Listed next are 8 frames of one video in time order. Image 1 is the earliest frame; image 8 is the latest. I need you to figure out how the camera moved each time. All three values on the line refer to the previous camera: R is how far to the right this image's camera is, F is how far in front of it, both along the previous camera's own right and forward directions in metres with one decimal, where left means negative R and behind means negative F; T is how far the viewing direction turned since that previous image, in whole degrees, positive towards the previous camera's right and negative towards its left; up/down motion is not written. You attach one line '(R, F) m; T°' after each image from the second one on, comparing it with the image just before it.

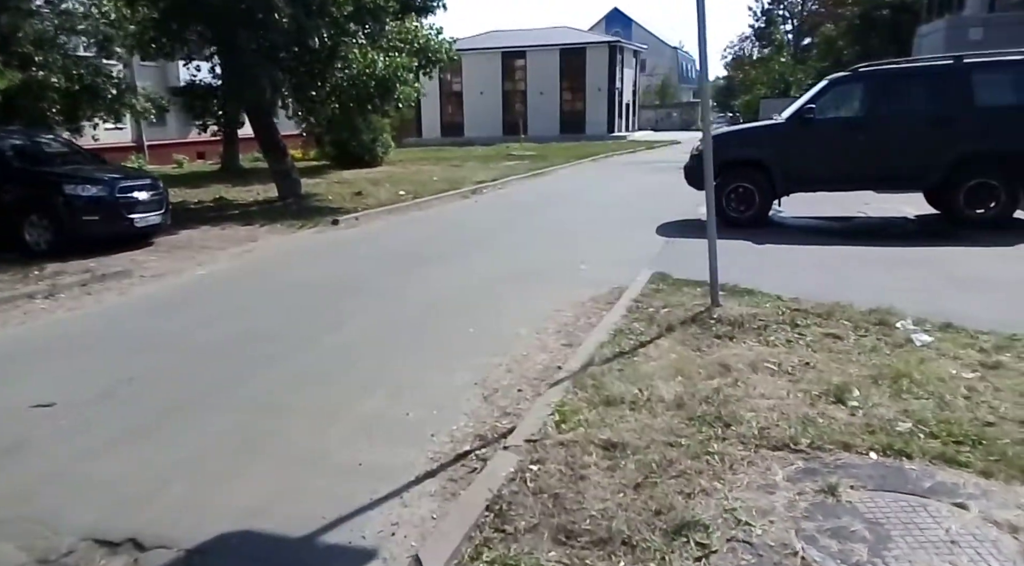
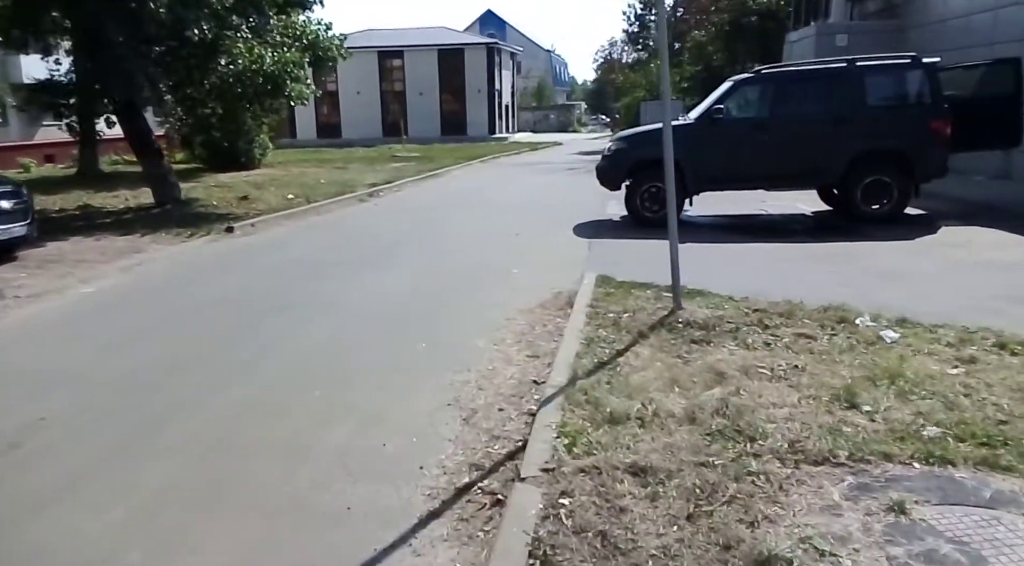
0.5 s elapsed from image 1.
(-0.5, +0.4) m; +9°
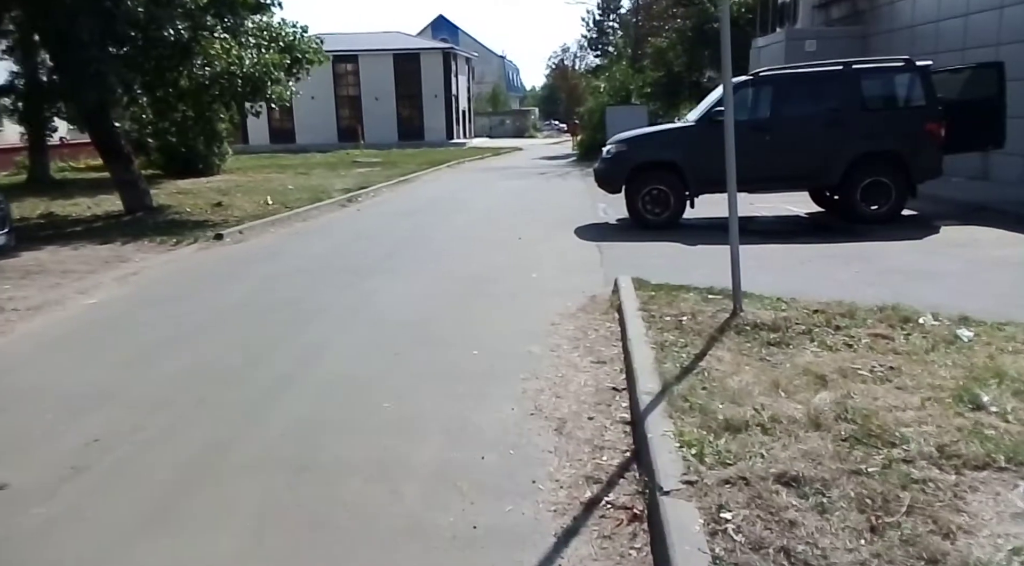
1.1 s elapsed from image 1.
(-0.7, +0.2) m; +3°
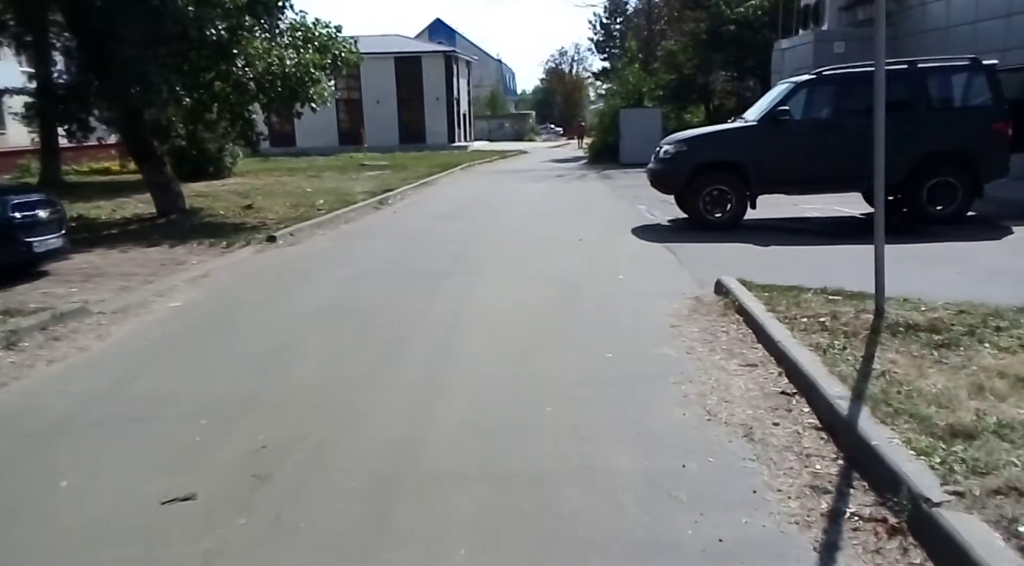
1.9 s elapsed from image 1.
(-1.0, +0.2) m; 0°
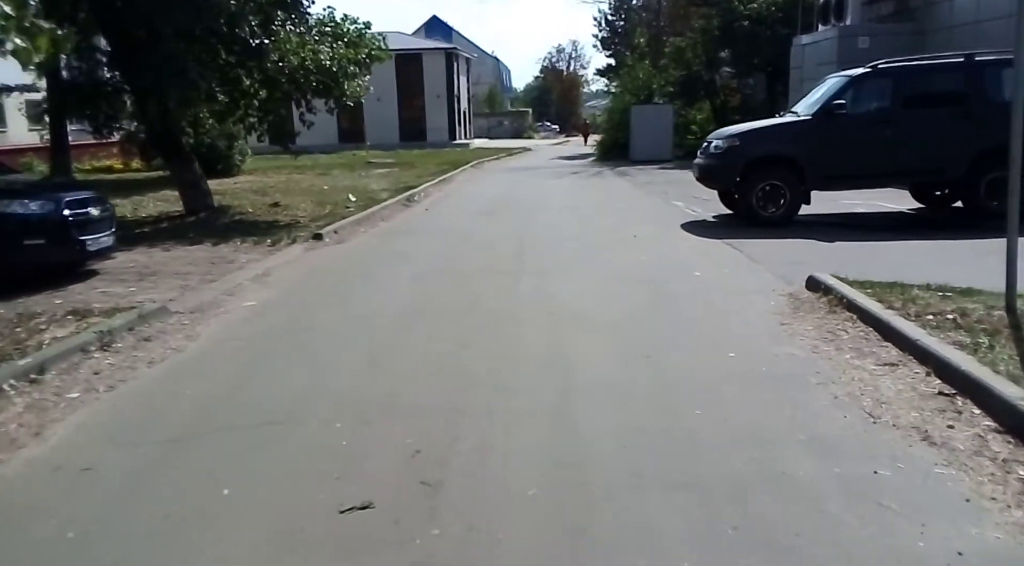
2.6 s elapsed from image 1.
(-0.8, +0.2) m; 0°
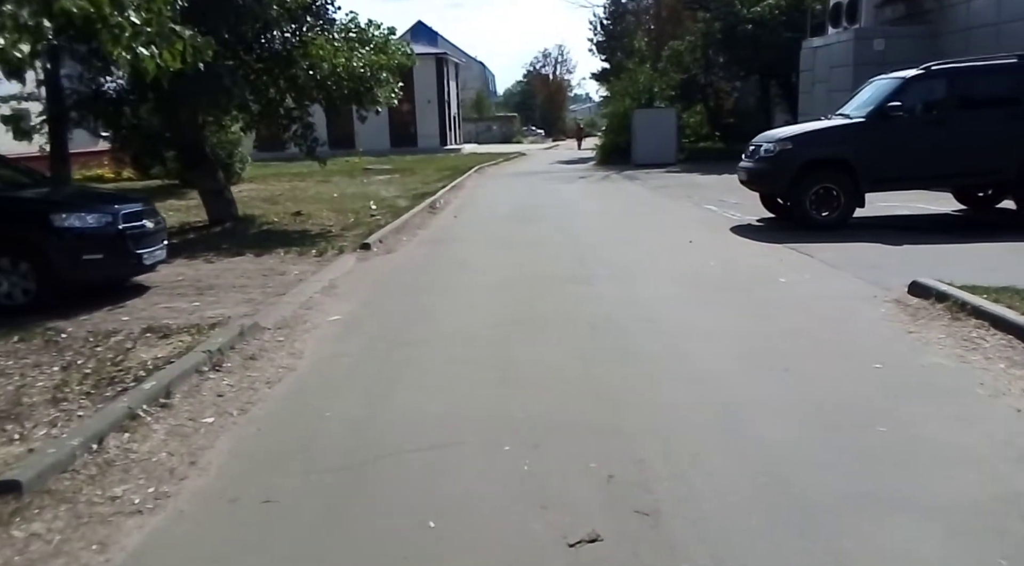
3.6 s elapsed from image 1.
(-1.0, +0.2) m; +1°
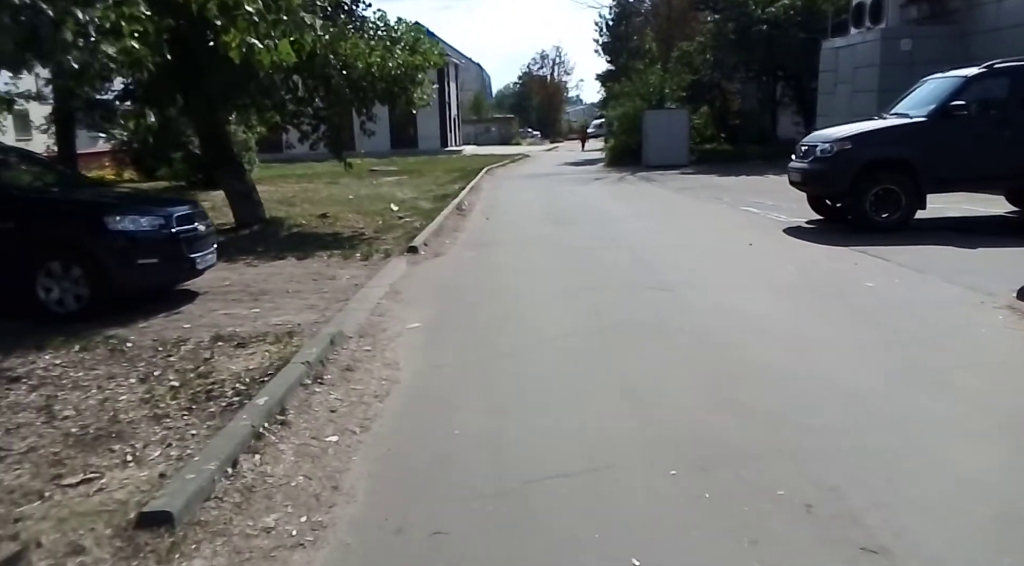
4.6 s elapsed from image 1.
(-0.8, +0.3) m; 0°
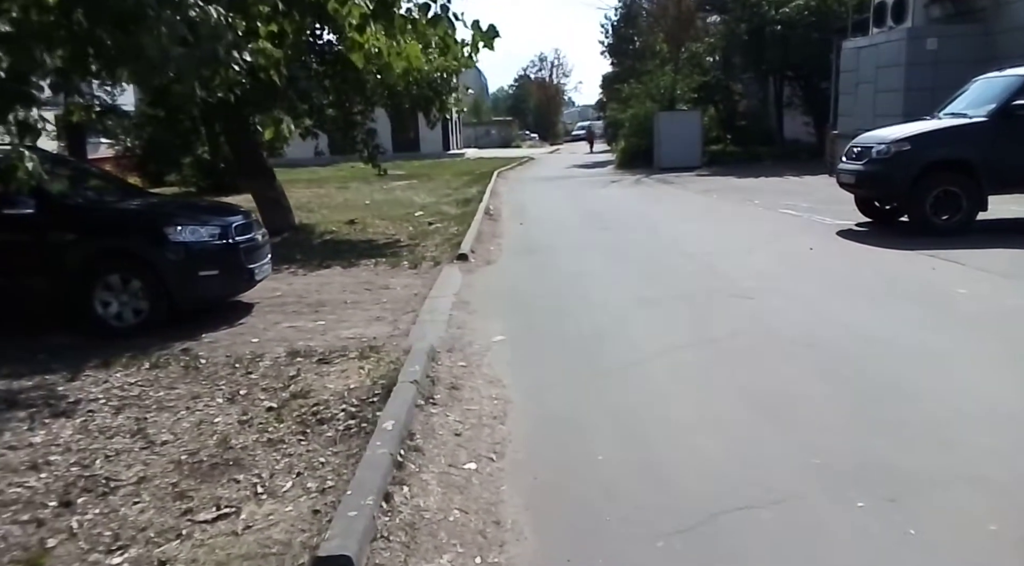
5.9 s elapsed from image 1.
(-0.8, +0.2) m; 0°
